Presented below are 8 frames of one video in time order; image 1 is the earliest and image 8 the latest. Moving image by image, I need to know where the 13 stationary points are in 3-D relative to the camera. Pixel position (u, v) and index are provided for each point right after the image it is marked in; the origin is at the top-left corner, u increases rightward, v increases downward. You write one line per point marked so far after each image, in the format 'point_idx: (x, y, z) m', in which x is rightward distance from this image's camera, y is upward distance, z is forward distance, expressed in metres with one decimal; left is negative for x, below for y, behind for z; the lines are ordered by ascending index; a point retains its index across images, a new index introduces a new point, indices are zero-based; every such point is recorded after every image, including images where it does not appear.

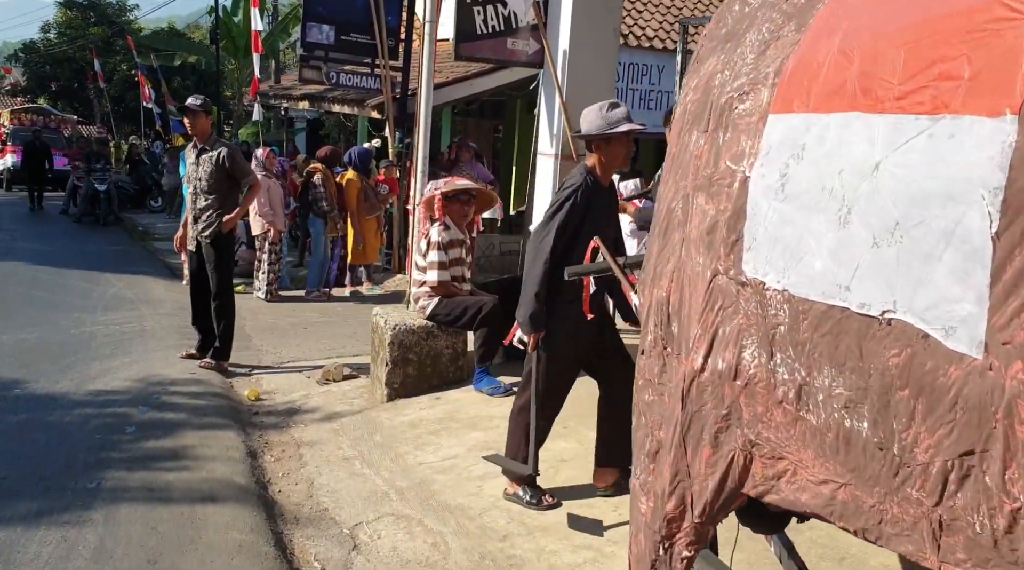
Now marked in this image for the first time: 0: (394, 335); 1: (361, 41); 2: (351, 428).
0: (-0.7, -0.3, +5.7) m
1: (-1.8, +2.9, +11.2) m
2: (-0.9, -0.8, +5.4) m
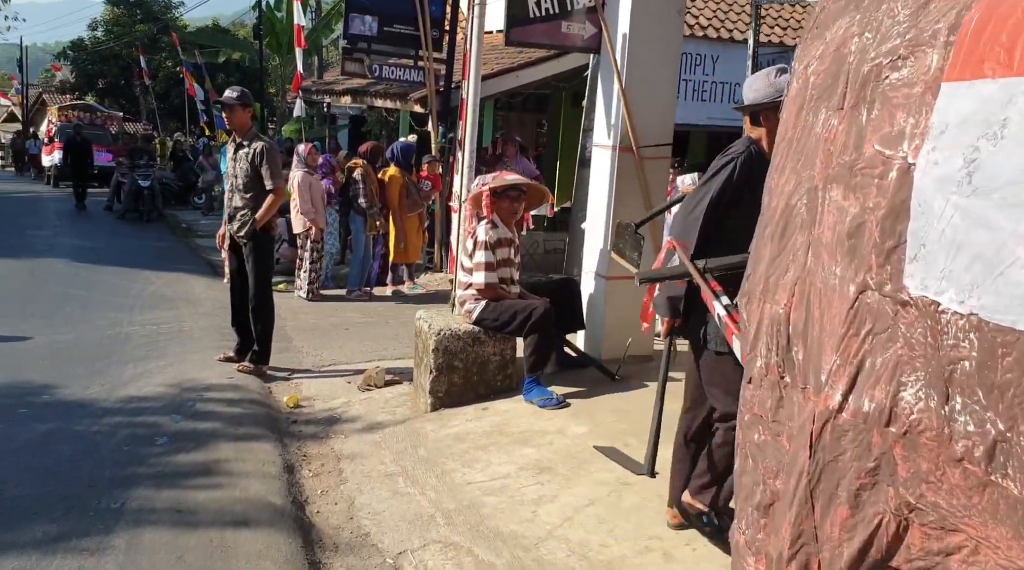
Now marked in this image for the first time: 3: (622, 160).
0: (-0.4, -0.3, +5.3) m
1: (-1.2, +2.9, +10.9) m
2: (-0.6, -0.8, +5.1) m
3: (+0.7, +0.7, +5.5) m
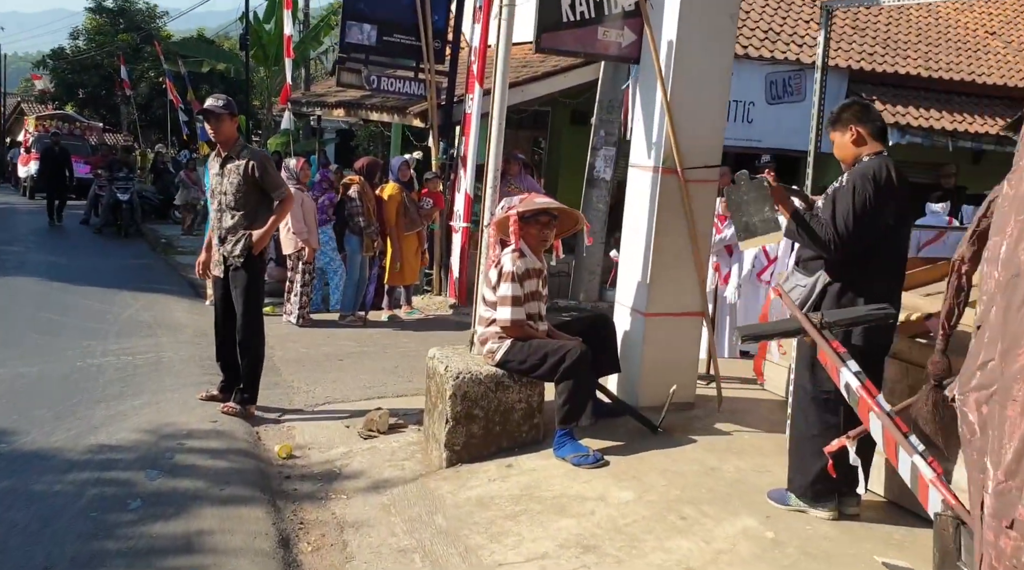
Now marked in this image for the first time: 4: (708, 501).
0: (-0.3, -0.5, +4.7) m
1: (-1.2, +2.6, +10.2) m
2: (-0.5, -1.0, +4.4) m
3: (+0.8, +0.5, +4.9) m
4: (+0.8, -0.9, +4.0) m
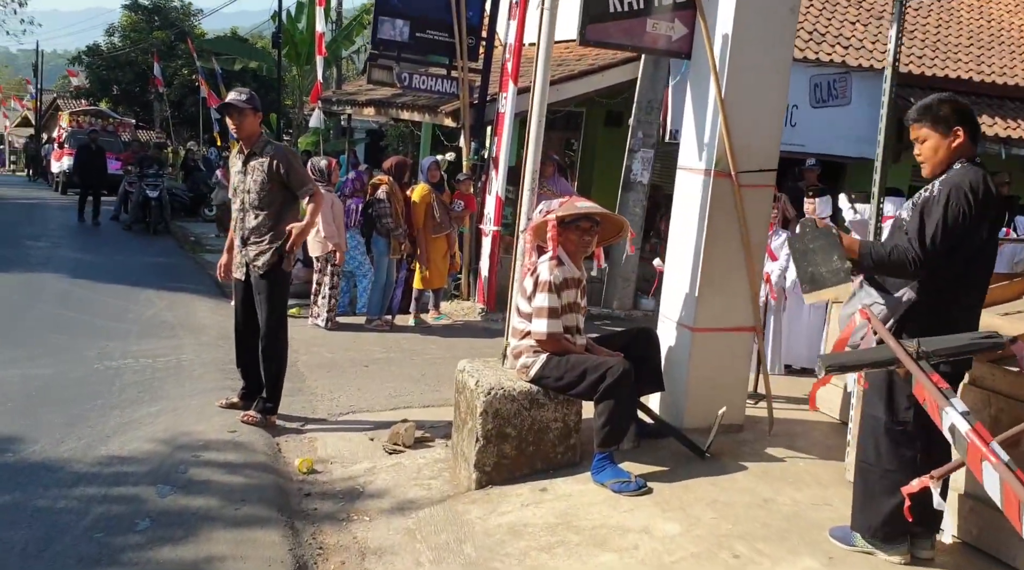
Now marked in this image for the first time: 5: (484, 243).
0: (-0.1, -0.5, +4.3) m
1: (-0.8, +2.6, +9.9) m
2: (-0.4, -1.1, +4.1) m
3: (+1.0, +0.5, +4.5) m
4: (+1.0, -1.0, +3.6) m
5: (-0.3, +0.4, +9.9) m
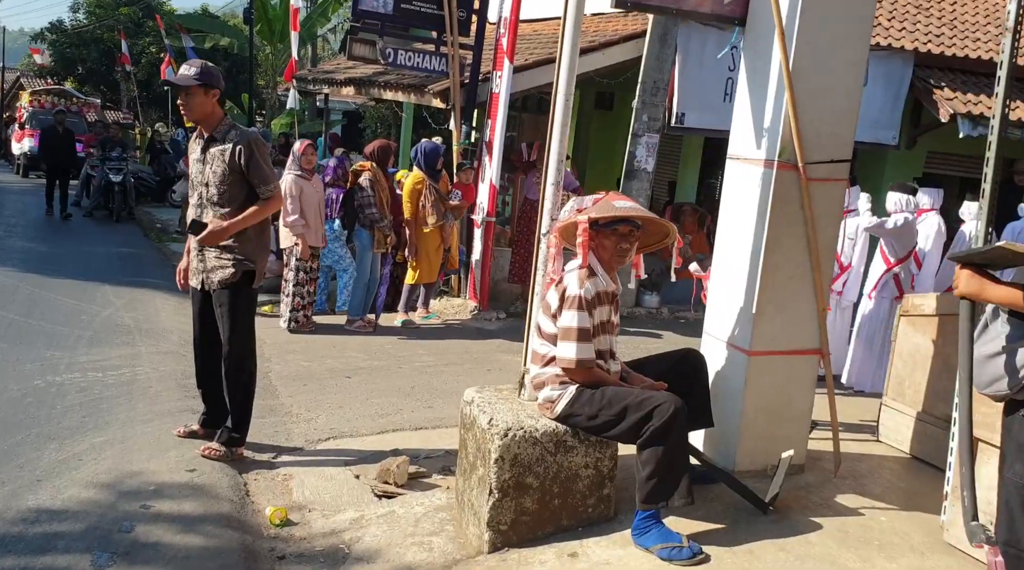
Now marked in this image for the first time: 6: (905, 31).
0: (0.0, -0.6, +3.5) m
1: (-0.8, +2.6, +9.1) m
2: (-0.3, -1.1, +3.3) m
3: (+1.1, +0.4, +3.7) m
4: (+1.1, -1.1, +2.8) m
5: (-0.3, +0.5, +9.1) m
6: (+4.6, +3.0, +11.1) m
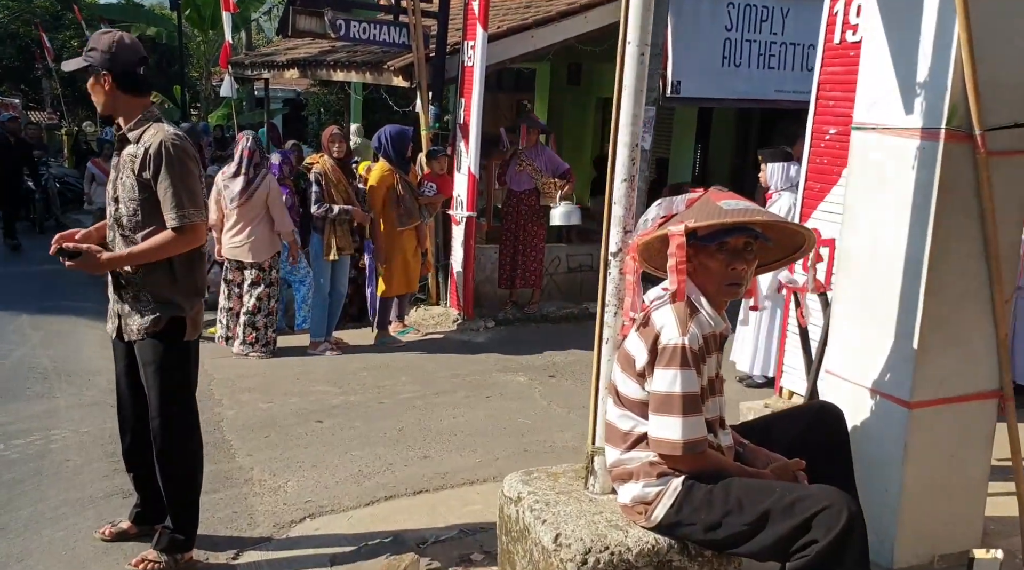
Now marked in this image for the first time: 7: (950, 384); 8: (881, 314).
0: (+0.2, -0.7, +2.3) m
1: (-1.1, +2.6, +7.7) m
2: (0.0, -1.3, +2.1) m
3: (+1.2, +0.3, +2.6) m
4: (+1.3, -1.1, +1.7) m
5: (-0.5, +0.4, +7.8) m
6: (+4.2, +3.3, +10.1) m
7: (+1.3, -0.3, +2.7) m
8: (+1.1, -0.1, +2.8) m
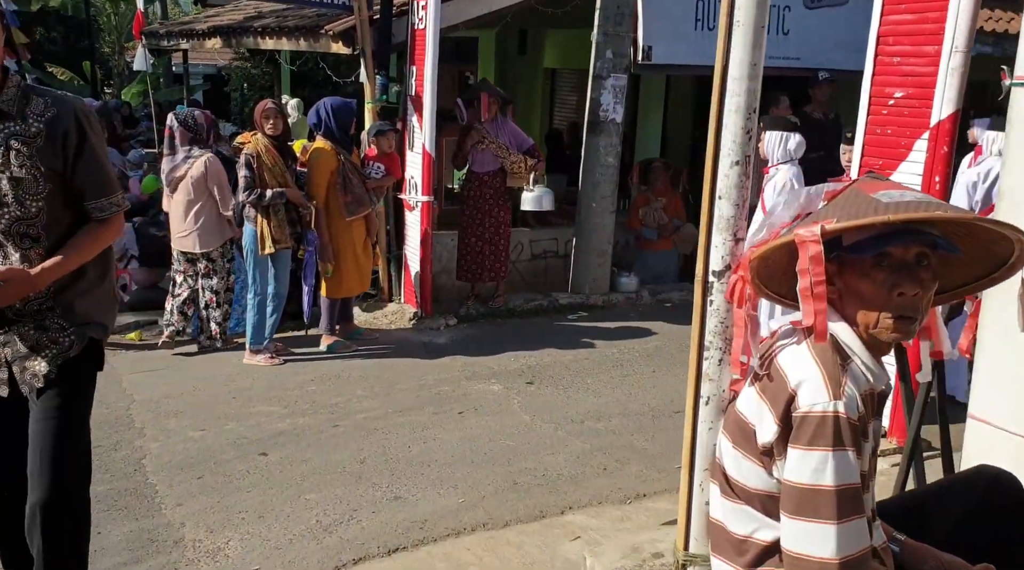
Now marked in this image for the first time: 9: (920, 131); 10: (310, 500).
0: (+0.3, -0.8, +1.5) m
1: (-1.4, +2.6, +6.7) m
2: (+0.2, -1.4, +1.2) m
3: (+1.3, +0.3, +1.8) m
4: (+1.5, -1.2, +1.0) m
5: (-0.8, +0.5, +6.9) m
6: (+3.7, +3.5, +9.4) m
7: (+1.4, -0.3, +2.0) m
8: (+1.2, -0.1, +2.0) m
9: (+1.4, +0.5, +3.3) m
10: (-0.9, -0.9, +4.2) m
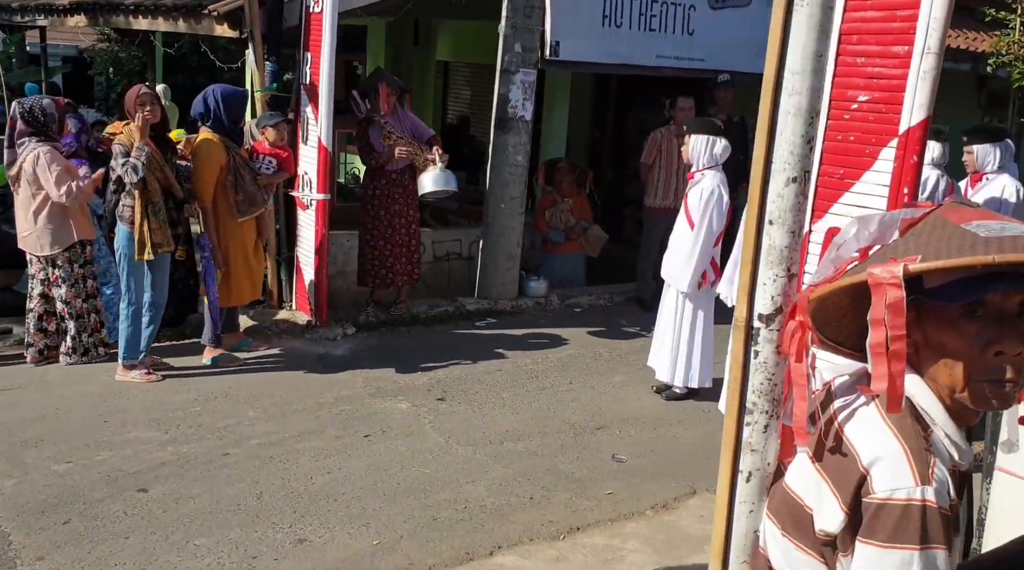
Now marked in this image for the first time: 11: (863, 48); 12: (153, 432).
0: (+0.3, -0.9, +1.1) m
1: (-2.0, +2.5, +6.1) m
2: (+0.2, -1.4, +0.9) m
3: (+1.3, +0.2, +1.6) m
4: (+1.6, -1.3, +0.8) m
5: (-1.4, +0.4, +6.4) m
6: (+2.7, +3.5, +9.4) m
7: (+1.3, -0.4, +1.7) m
8: (+1.1, -0.2, +1.7) m
9: (+1.2, +0.5, +3.1) m
10: (-1.2, -1.0, +3.6) m
11: (+1.2, +0.8, +3.1) m
12: (-1.8, -0.8, +4.7) m
